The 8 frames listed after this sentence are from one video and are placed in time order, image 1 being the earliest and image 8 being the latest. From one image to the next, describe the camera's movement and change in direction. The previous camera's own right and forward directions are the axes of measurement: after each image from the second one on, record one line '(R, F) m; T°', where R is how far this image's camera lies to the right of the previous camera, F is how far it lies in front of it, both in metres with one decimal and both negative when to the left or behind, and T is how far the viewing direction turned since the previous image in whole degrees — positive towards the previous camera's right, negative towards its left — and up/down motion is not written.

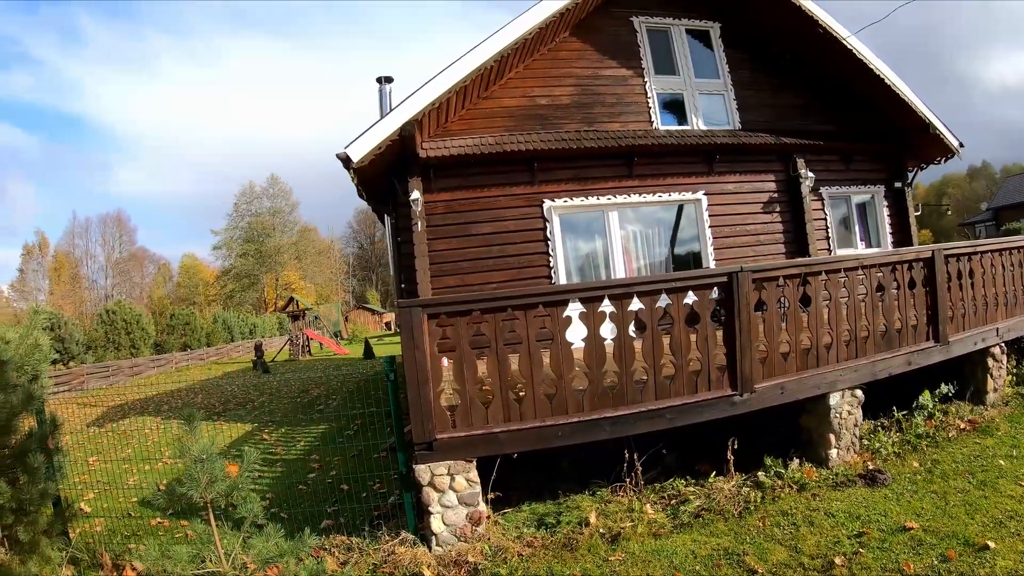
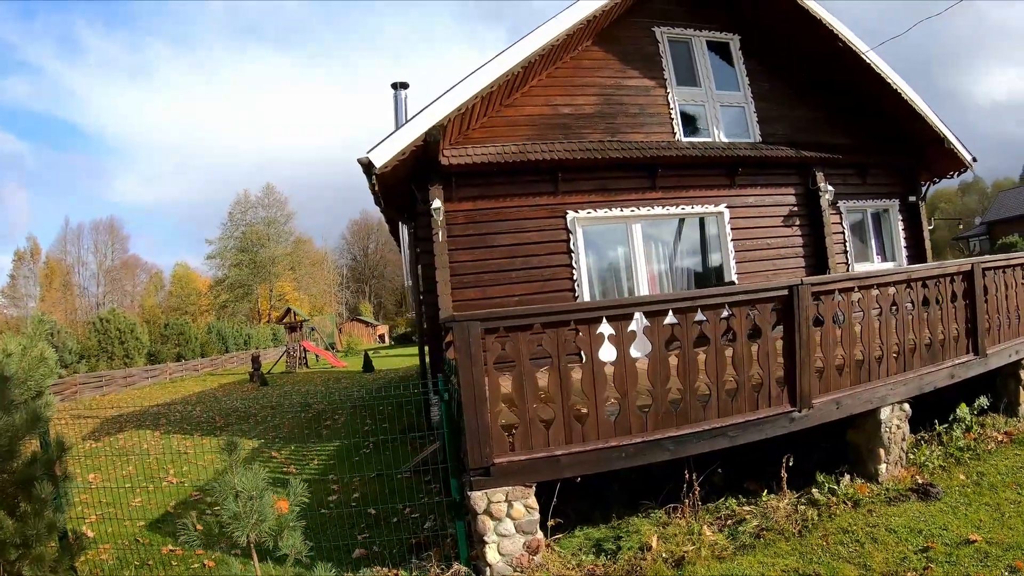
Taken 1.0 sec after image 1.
(-0.4, +0.2) m; +1°
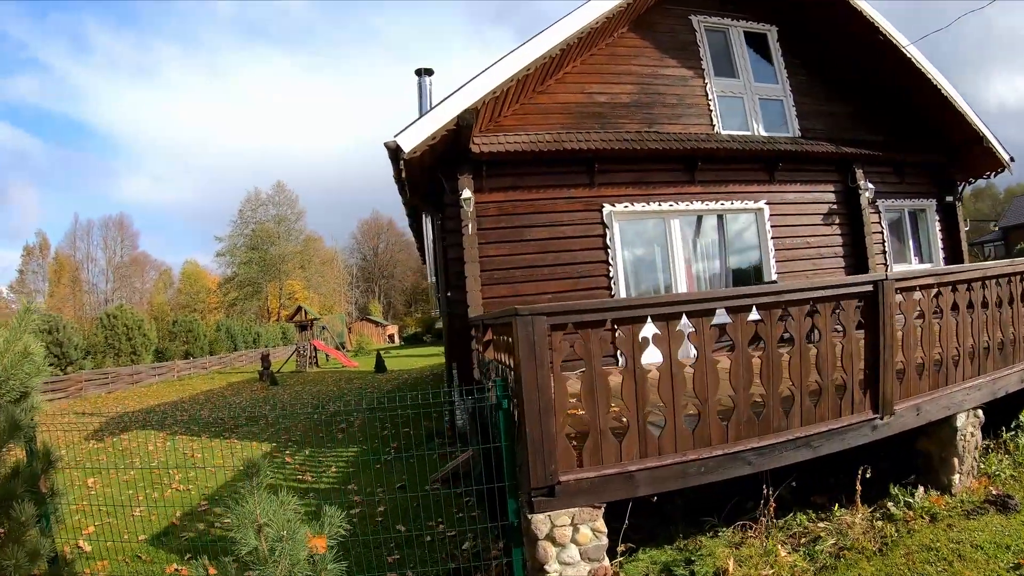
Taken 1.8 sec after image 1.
(-0.4, +0.4) m; 0°
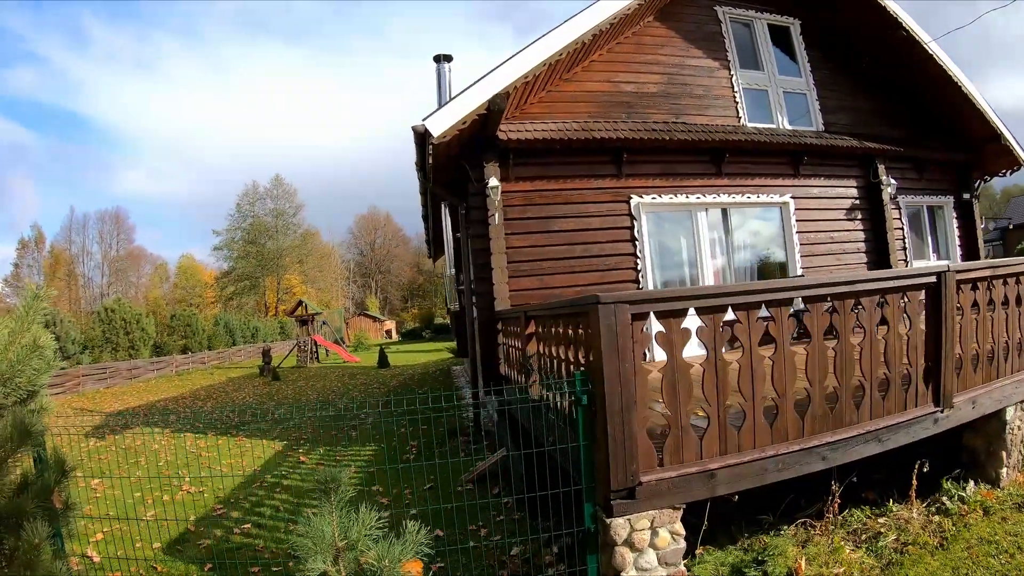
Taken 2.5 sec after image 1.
(-0.4, +0.2) m; +1°
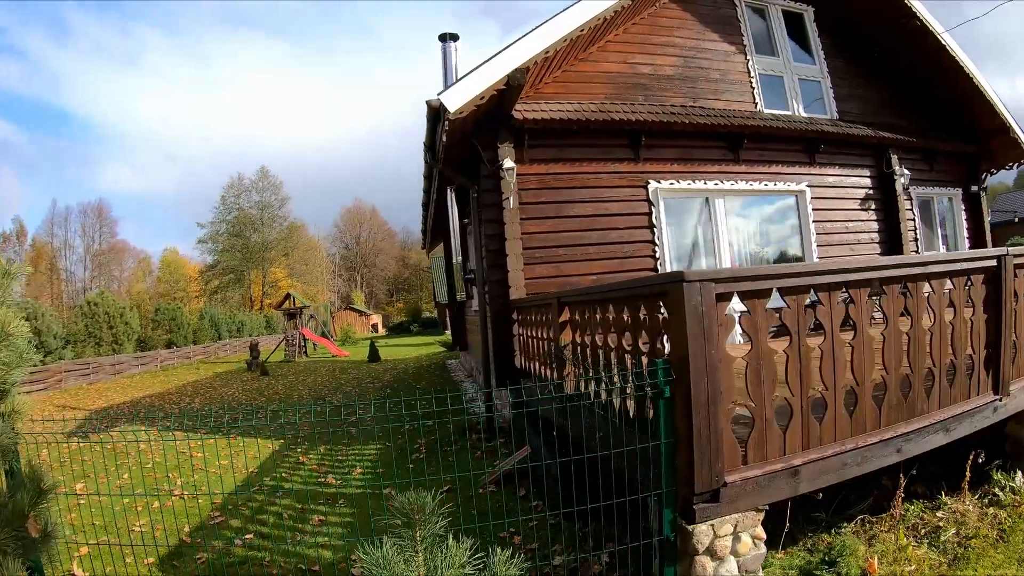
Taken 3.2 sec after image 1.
(-0.3, +0.3) m; +1°
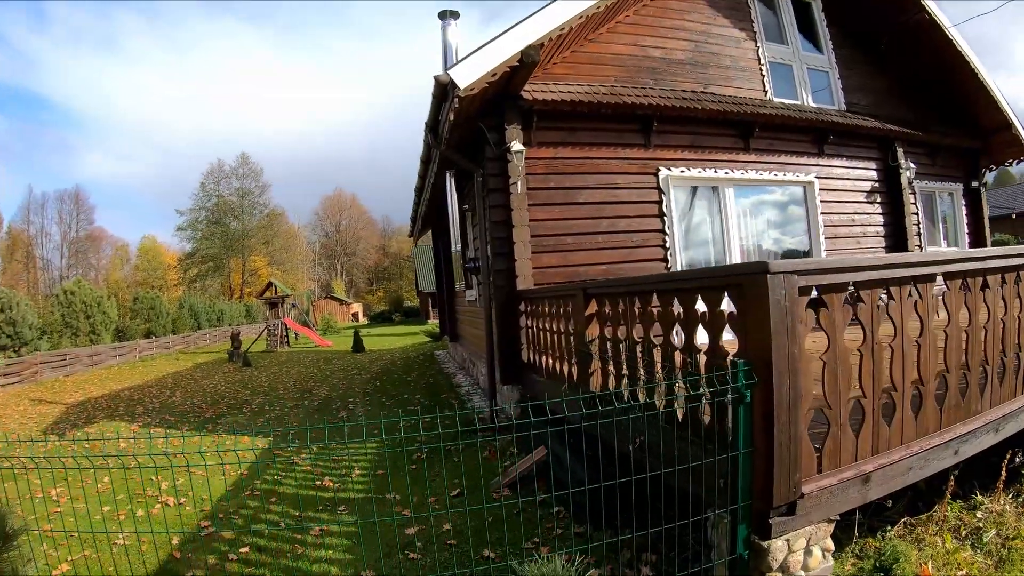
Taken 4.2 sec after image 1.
(-0.2, +0.2) m; +2°
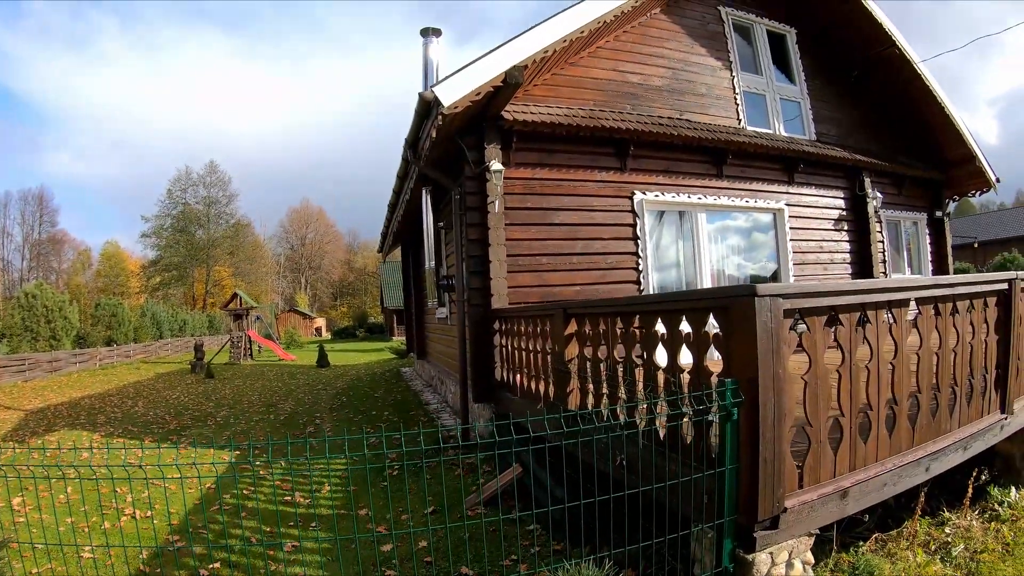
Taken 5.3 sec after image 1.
(+0.1, 0.0) m; +2°
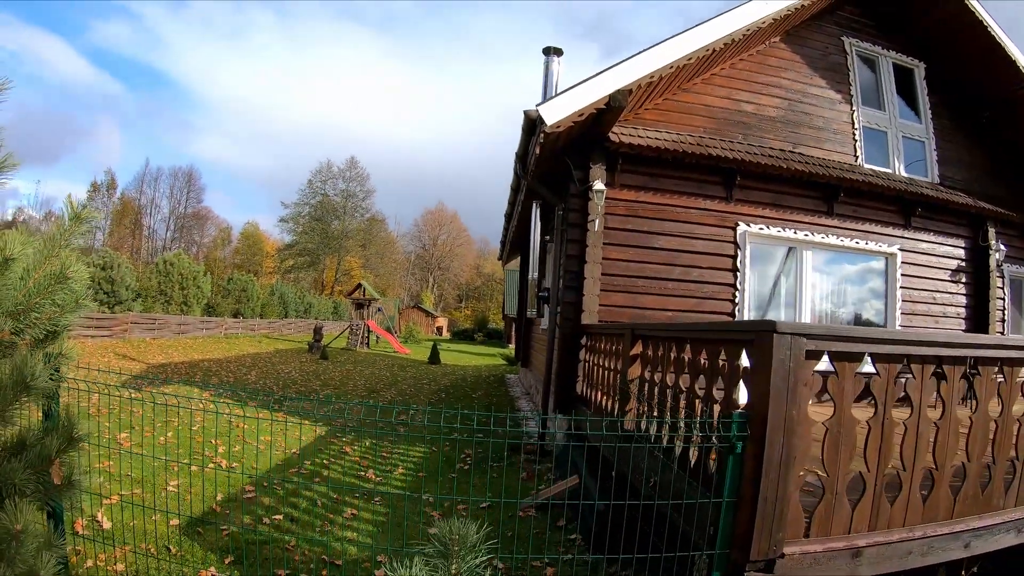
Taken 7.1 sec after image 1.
(-0.3, -0.2) m; -8°
